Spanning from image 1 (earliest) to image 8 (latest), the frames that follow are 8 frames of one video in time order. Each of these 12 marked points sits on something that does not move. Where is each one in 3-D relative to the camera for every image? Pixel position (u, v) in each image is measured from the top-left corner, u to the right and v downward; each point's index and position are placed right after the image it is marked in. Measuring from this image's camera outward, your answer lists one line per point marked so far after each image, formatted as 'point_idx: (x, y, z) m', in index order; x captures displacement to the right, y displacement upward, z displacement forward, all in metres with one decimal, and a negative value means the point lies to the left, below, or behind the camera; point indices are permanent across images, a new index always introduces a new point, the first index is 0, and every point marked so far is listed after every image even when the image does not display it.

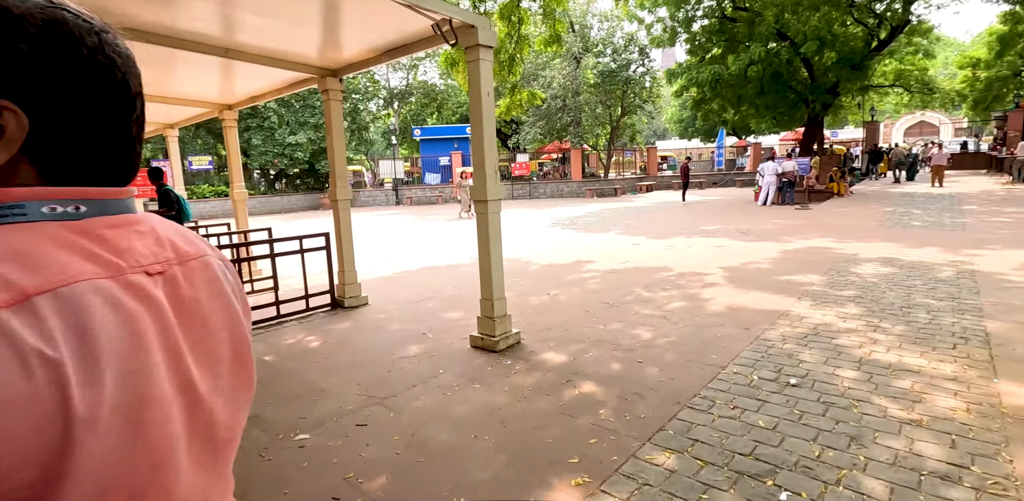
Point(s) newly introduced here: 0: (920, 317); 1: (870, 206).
0: (+4.1, -0.7, +5.3) m
1: (+10.8, +1.3, +16.0) m
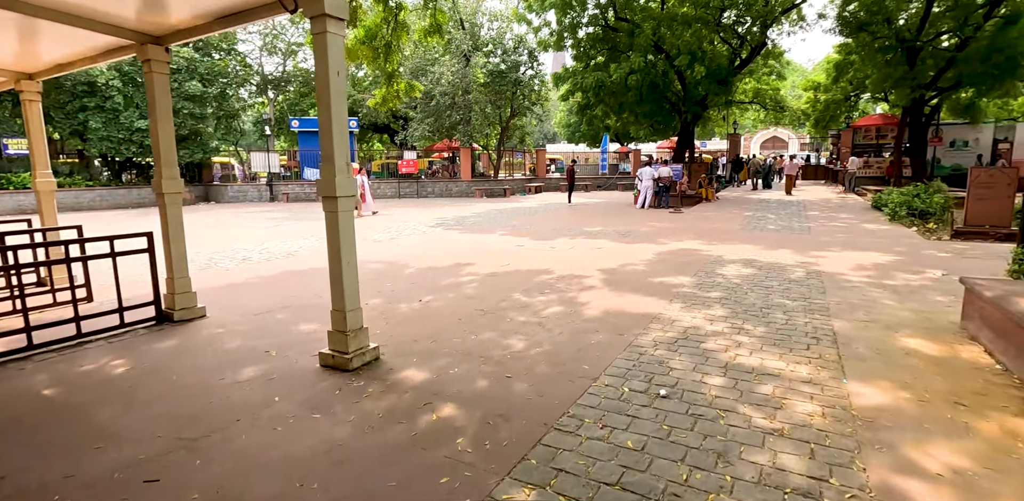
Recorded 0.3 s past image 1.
0: (+2.8, -0.7, +5.5) m
1: (+7.2, +1.3, +17.4) m
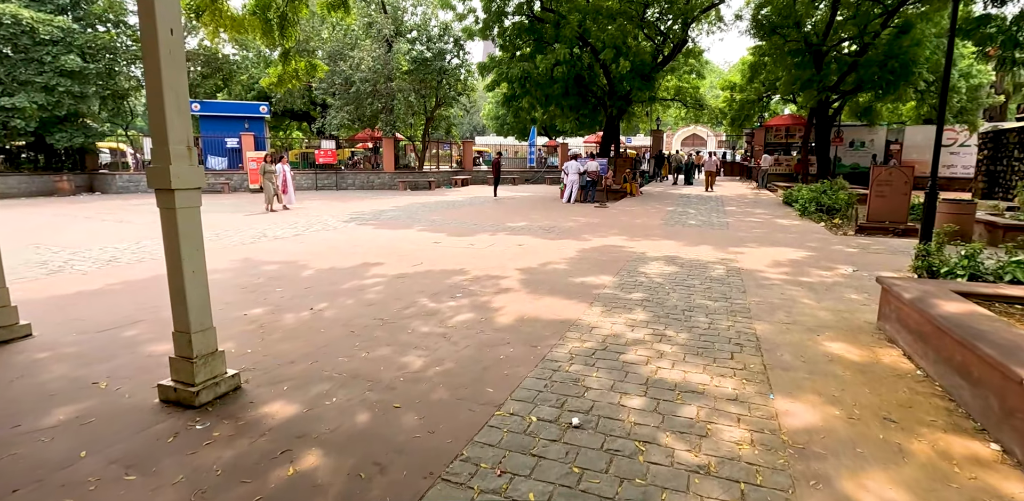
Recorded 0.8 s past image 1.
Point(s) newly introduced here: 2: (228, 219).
0: (+1.8, -0.7, +5.2) m
1: (+4.7, +1.5, +17.5) m
2: (-8.0, +0.9, +14.8) m
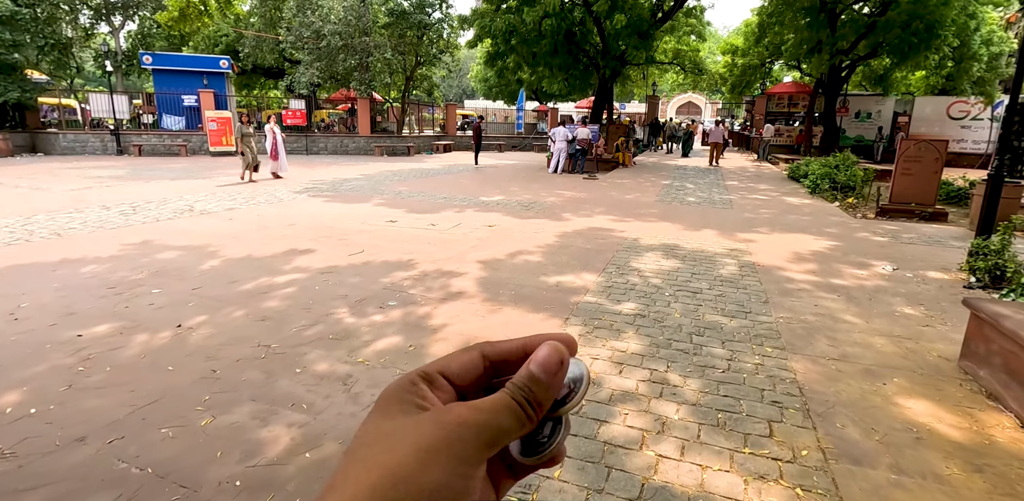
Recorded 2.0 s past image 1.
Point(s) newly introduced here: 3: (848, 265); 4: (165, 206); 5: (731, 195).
0: (+1.4, -0.7, +3.7) m
1: (+4.1, +2.2, +15.9) m
2: (-8.5, +1.6, +13.0) m
3: (+4.1, -0.2, +6.5) m
4: (-6.3, +0.8, +9.6) m
5: (+5.3, +1.4, +12.8) m
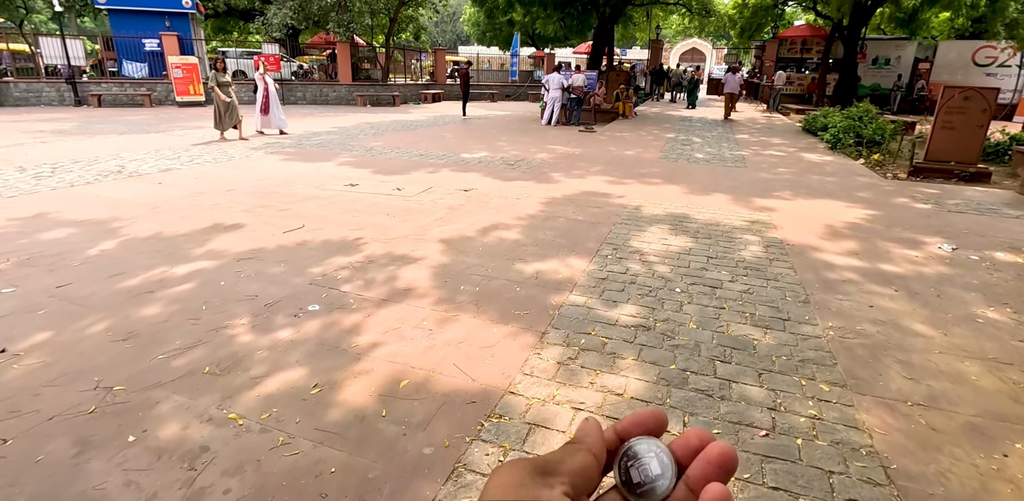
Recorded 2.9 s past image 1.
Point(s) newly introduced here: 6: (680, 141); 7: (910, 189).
0: (+1.2, -0.7, +2.6) m
1: (+3.8, +3.3, +14.5) m
2: (-8.8, +2.4, +11.6) m
3: (+3.8, +0.1, +5.3) m
4: (-6.6, +1.3, +8.3) m
5: (+5.0, +2.2, +11.5) m
6: (+4.0, +2.6, +12.6) m
7: (+6.1, +0.9, +8.1) m
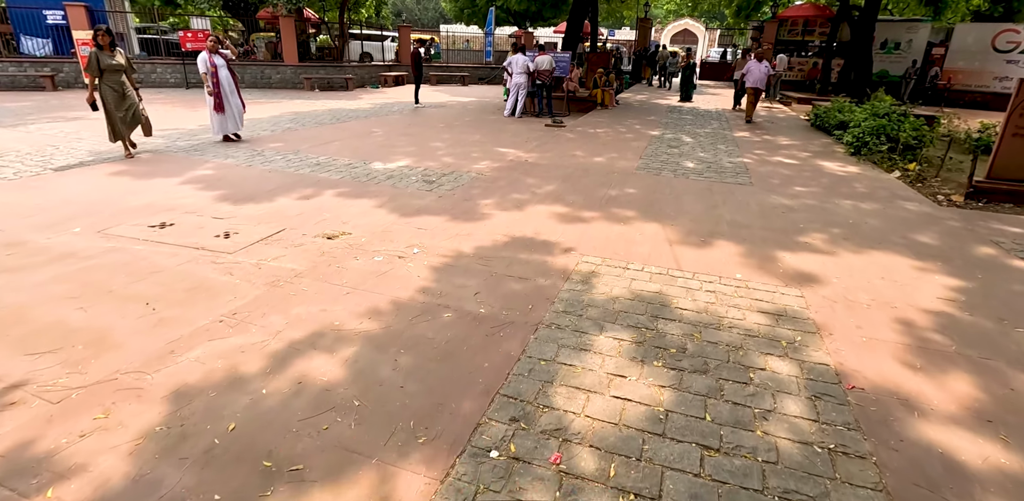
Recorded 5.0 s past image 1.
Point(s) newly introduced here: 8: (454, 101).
0: (+0.3, -1.6, +0.2) m
1: (+2.8, +2.8, +12.0) m
2: (-9.8, +1.8, +8.9) m
3: (+2.9, -0.7, +2.9) m
4: (-7.6, +0.7, +5.7) m
5: (+4.0, +1.6, +9.1) m
6: (+3.0, +2.1, +10.1) m
7: (+5.1, +0.3, +5.8) m
8: (-1.9, +4.9, +17.4) m
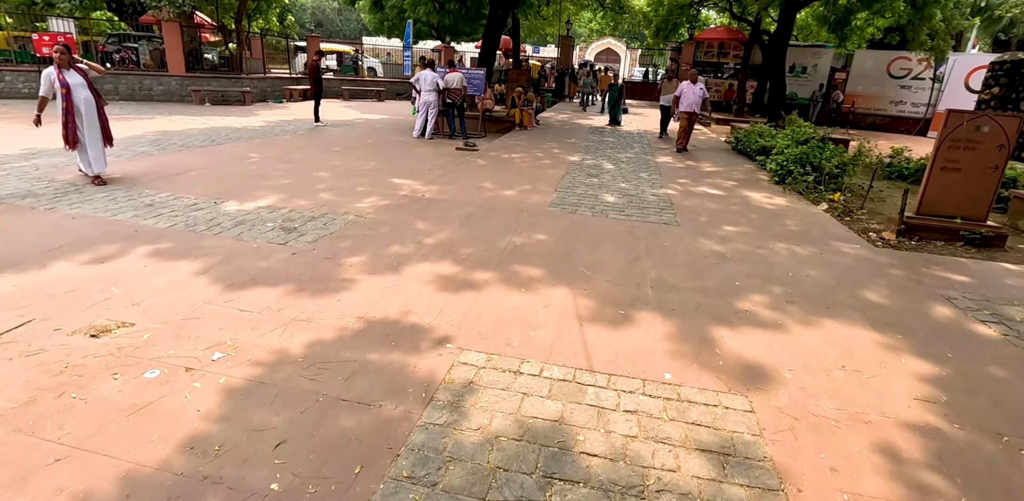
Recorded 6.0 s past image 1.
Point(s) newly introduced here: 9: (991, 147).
0: (0.0, -2.0, -1.0) m
1: (+0.8, +2.1, +11.1) m
2: (-11.2, +1.0, +6.5) m
3: (+2.2, -1.2, +2.0) m
4: (-8.6, -0.1, +3.5) m
5: (+2.5, +1.0, +8.3) m
6: (+1.3, +1.4, +9.3) m
7: (+4.0, -0.2, +5.1) m
8: (-4.5, +4.0, +16.0) m
9: (+5.7, +1.3, +6.3) m
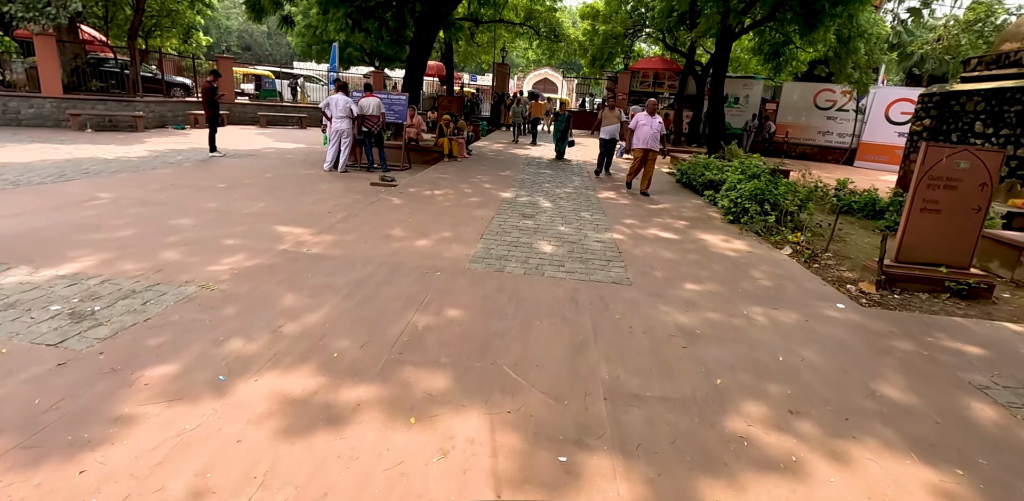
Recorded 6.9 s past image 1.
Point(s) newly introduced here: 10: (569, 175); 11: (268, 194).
0: (-0.1, -2.3, -2.5) m
1: (-0.5, +1.2, +9.8) m
2: (-12.0, +0.1, +3.9) m
3: (+1.9, -1.6, +0.8) m
4: (-9.1, -0.7, +1.2) m
5: (+1.4, +0.3, +7.2) m
6: (+0.1, +0.6, +8.0) m
7: (+3.3, -0.8, +4.1) m
8: (-6.4, +2.7, +14.2) m
9: (+4.8, +0.7, +5.5) m
10: (+1.3, +1.7, +11.7) m
11: (-3.7, +0.9, +8.1) m
